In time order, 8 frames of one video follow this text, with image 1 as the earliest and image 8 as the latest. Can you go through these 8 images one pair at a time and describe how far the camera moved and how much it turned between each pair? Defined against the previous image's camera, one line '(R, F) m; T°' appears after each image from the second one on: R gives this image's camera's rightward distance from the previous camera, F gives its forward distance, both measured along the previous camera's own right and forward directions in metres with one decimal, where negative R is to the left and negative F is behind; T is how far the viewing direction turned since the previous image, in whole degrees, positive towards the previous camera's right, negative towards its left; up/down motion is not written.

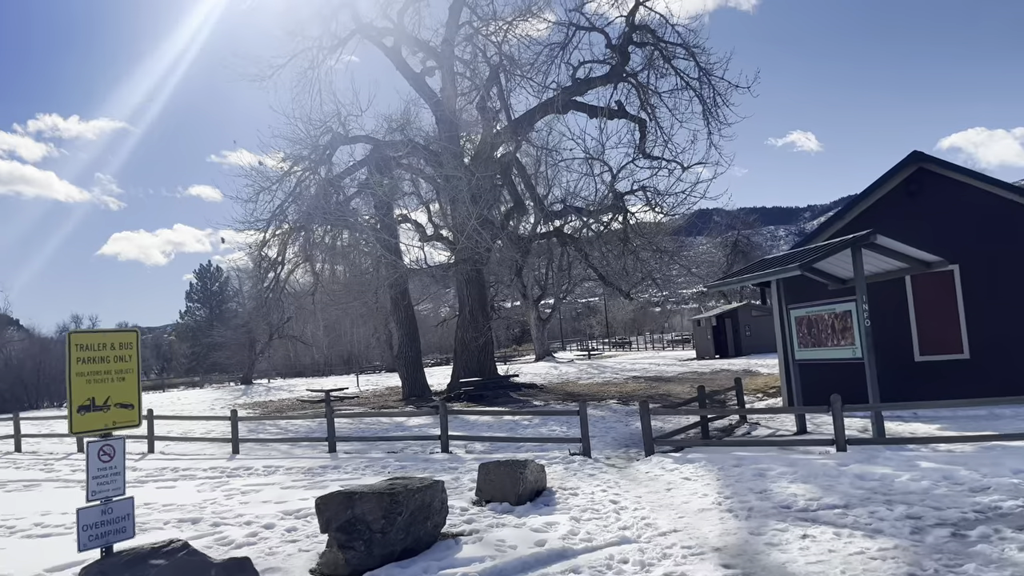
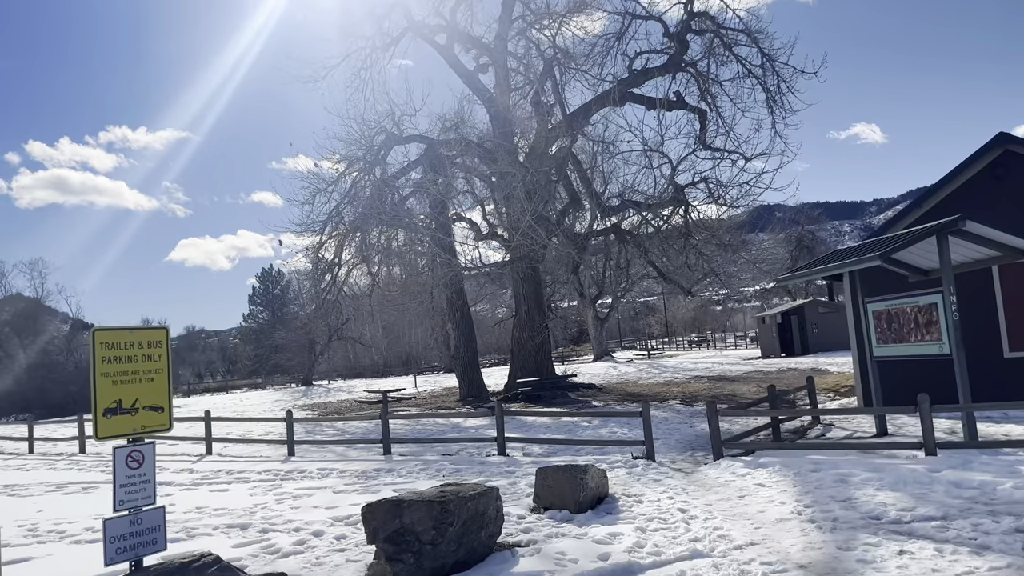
(0.0, +0.4) m; -4°
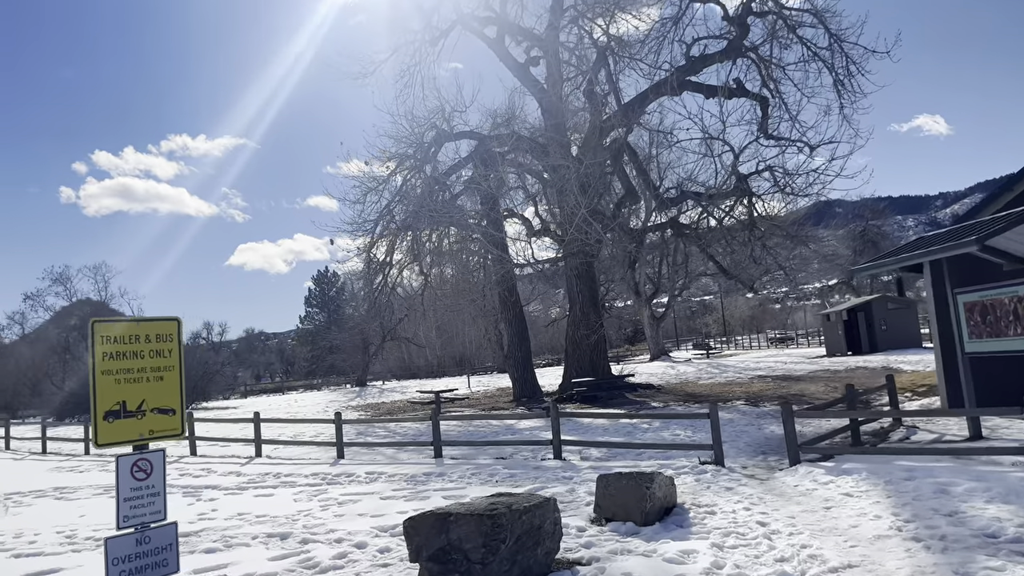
(0.0, +0.5) m; -4°
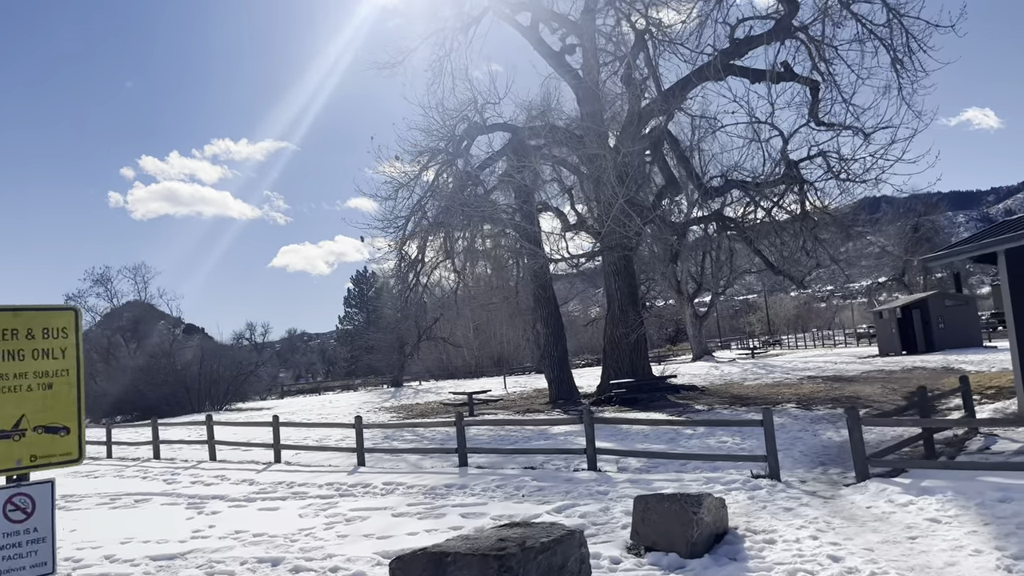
(+0.1, +0.8) m; -3°
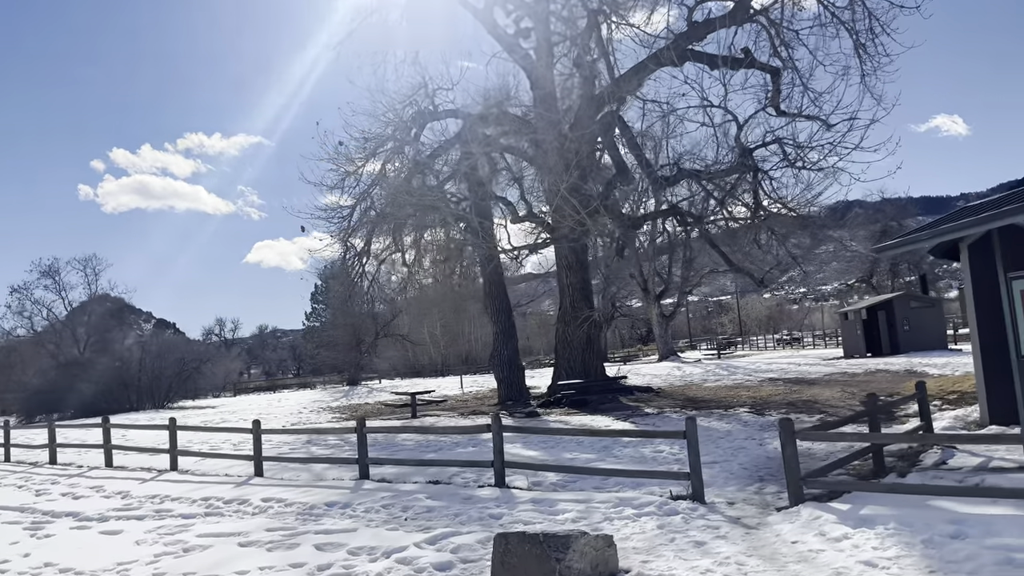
(+0.7, +1.1) m; +2°
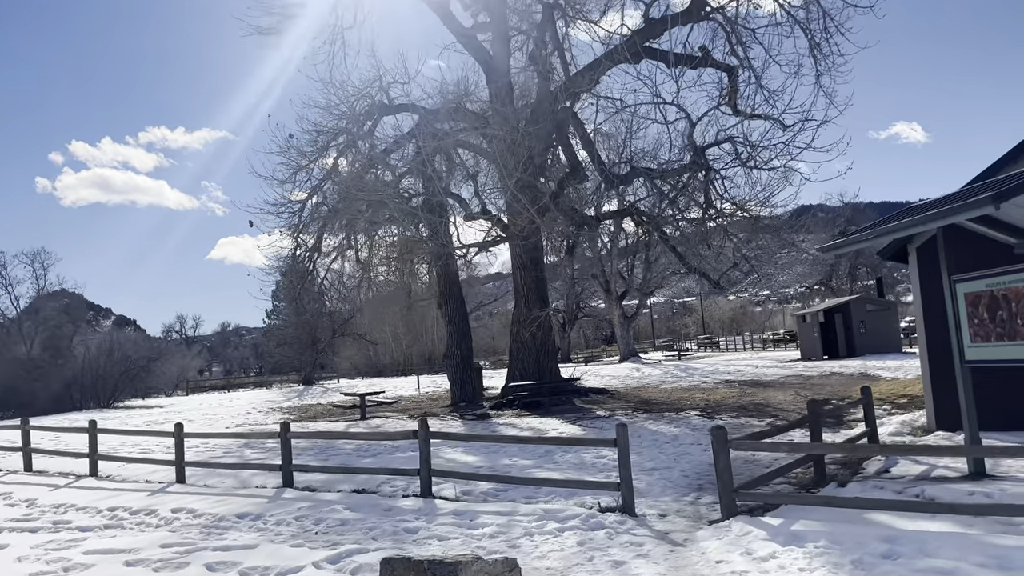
(+0.3, +0.4) m; +2°
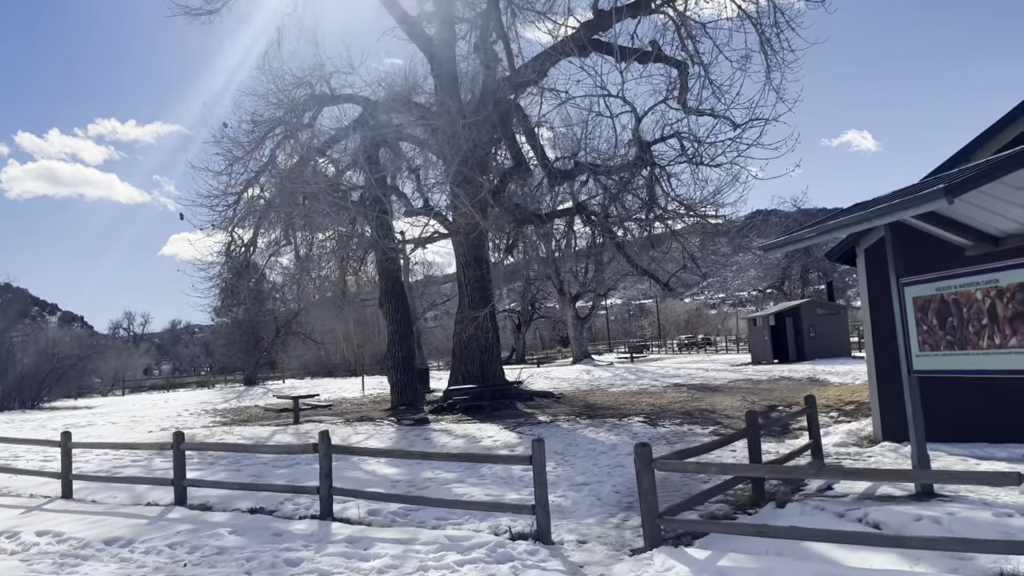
(+0.4, +0.7) m; +3°
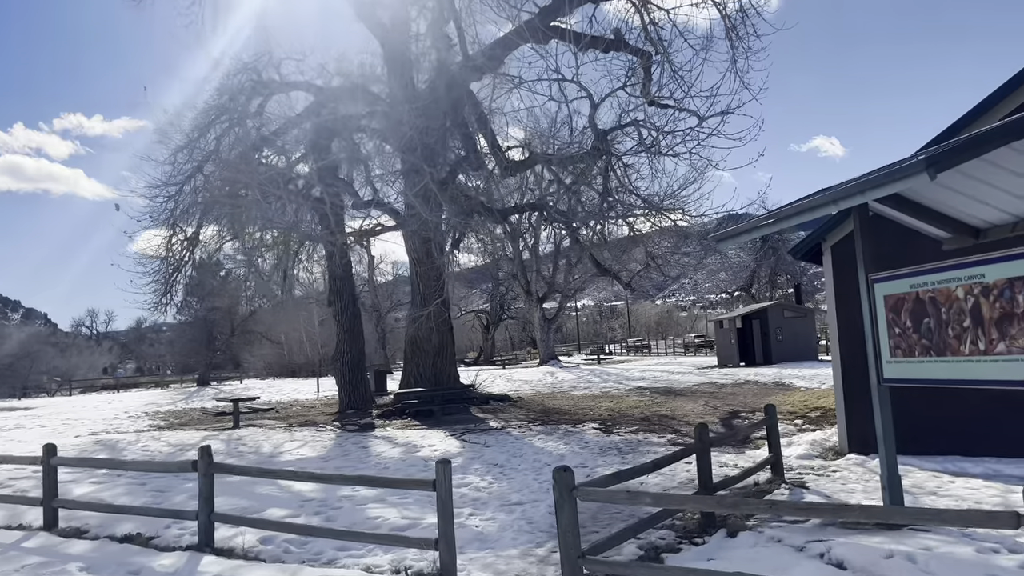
(+0.4, +0.9) m; +2°
